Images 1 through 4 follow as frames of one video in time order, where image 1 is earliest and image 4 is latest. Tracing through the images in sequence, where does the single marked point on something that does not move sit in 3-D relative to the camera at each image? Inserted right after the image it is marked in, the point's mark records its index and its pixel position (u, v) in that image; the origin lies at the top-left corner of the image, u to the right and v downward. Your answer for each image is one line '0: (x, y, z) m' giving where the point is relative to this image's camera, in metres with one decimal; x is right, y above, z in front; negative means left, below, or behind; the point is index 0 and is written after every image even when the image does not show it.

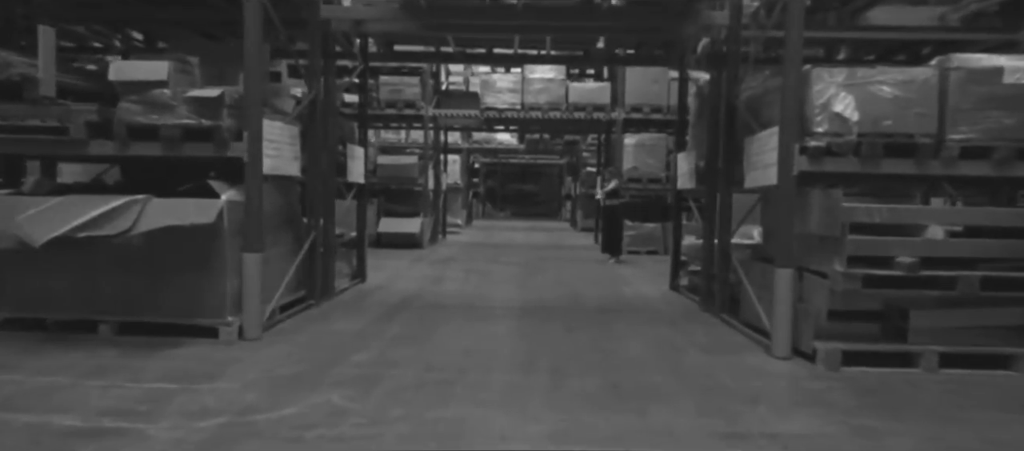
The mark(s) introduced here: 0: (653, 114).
0: (+2.8, +2.2, +13.1) m
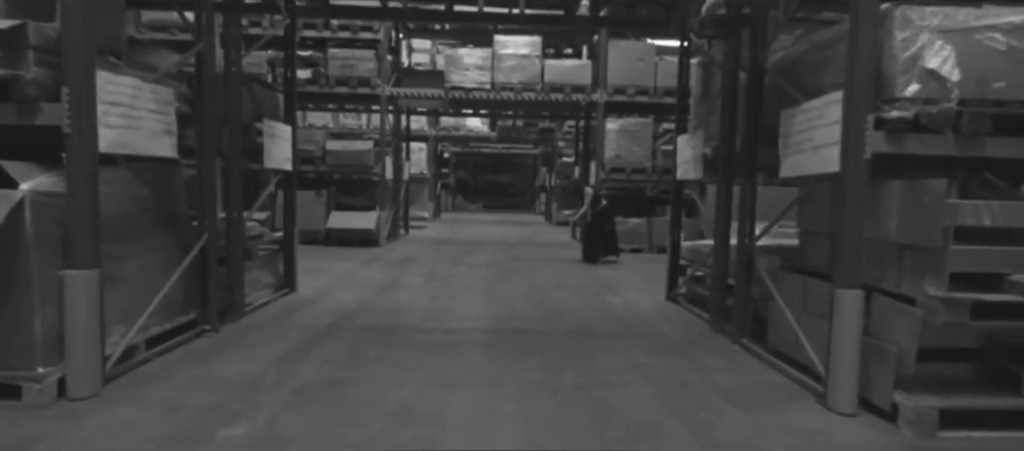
0: (+2.3, +2.3, +11.7) m
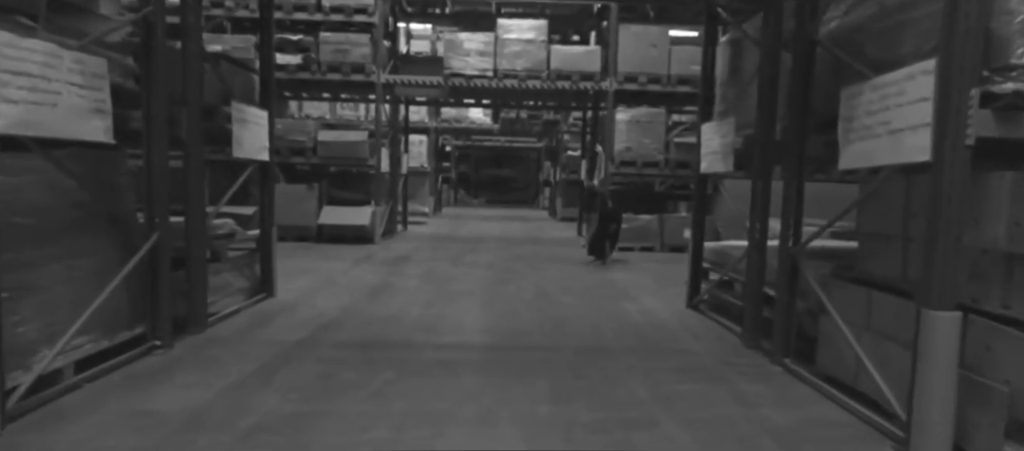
0: (+2.3, +2.4, +11.0) m
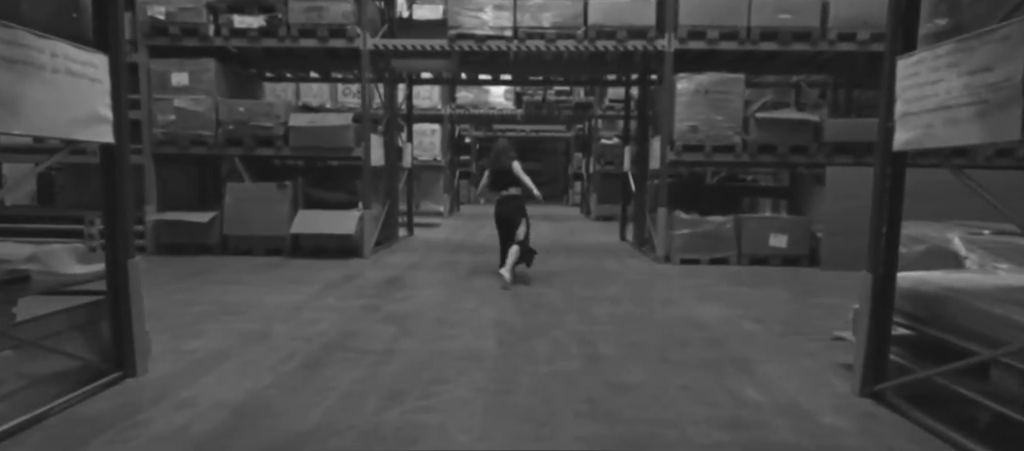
0: (+2.7, +2.3, +8.2) m
